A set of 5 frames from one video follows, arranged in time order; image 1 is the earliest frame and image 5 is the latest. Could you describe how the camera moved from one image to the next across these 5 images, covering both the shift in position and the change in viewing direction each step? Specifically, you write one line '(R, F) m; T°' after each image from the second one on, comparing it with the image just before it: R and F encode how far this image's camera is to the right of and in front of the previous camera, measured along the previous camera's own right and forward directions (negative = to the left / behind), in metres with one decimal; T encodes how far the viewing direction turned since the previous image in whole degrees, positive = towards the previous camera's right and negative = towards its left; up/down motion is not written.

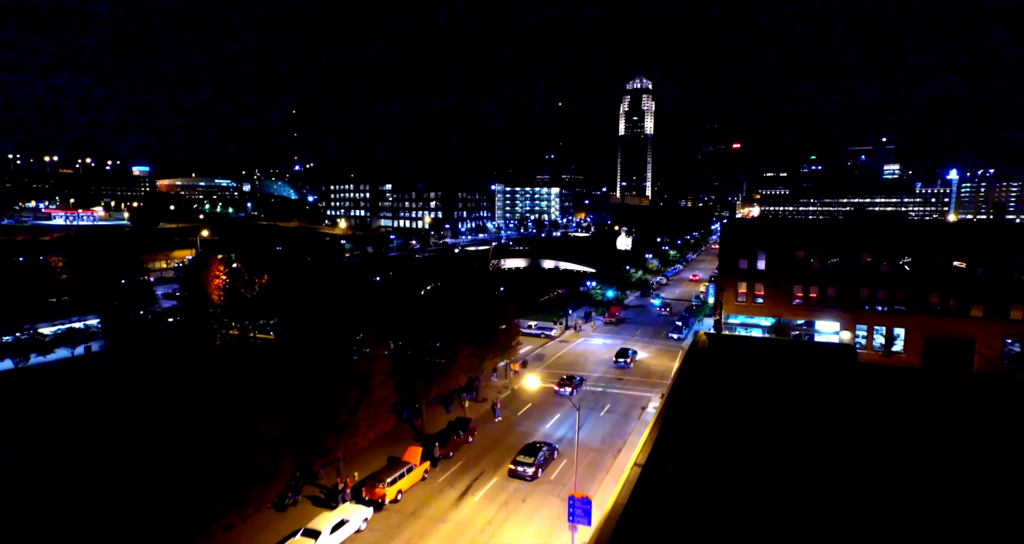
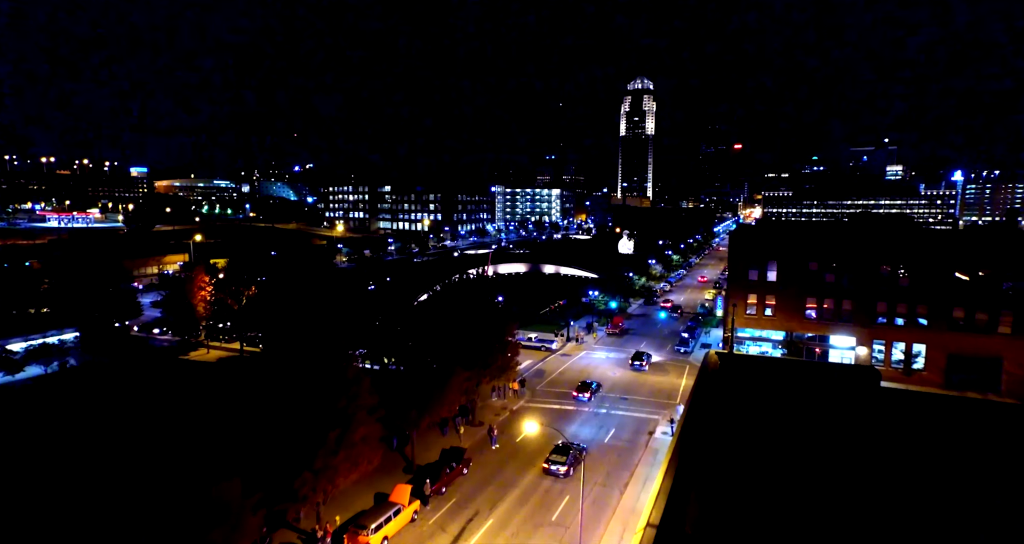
(+0.1, +2.0) m; 0°
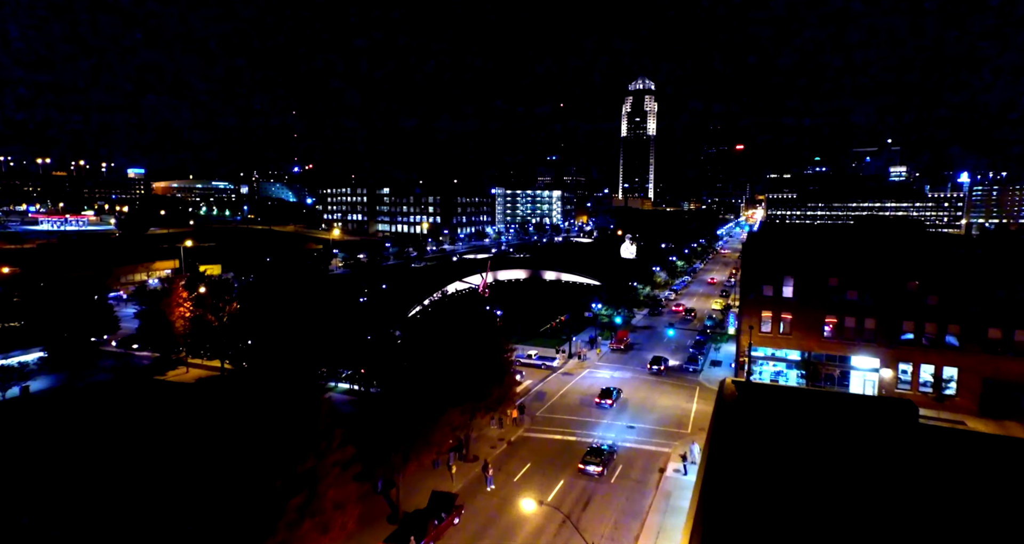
(+0.1, +2.6) m; 0°
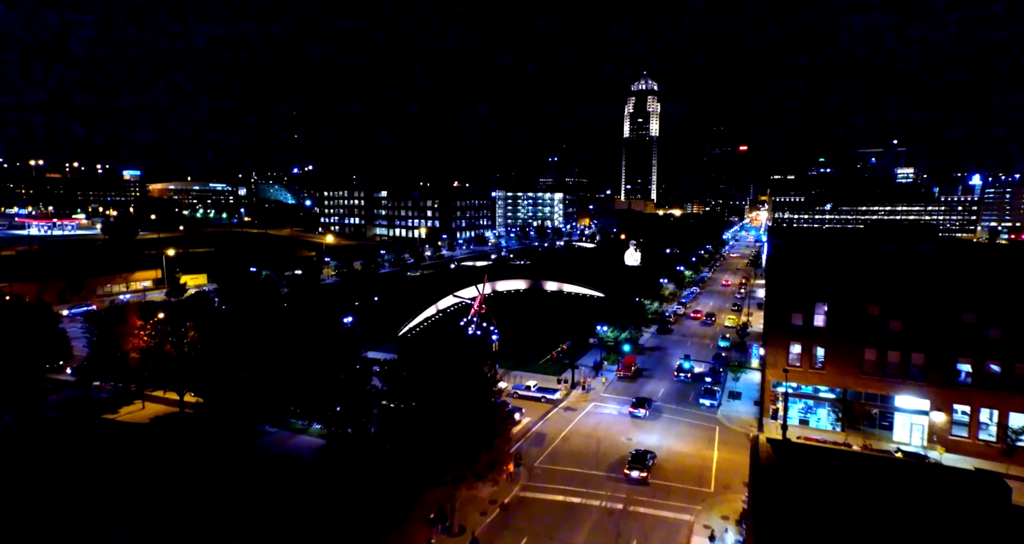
(+0.3, +4.4) m; 0°
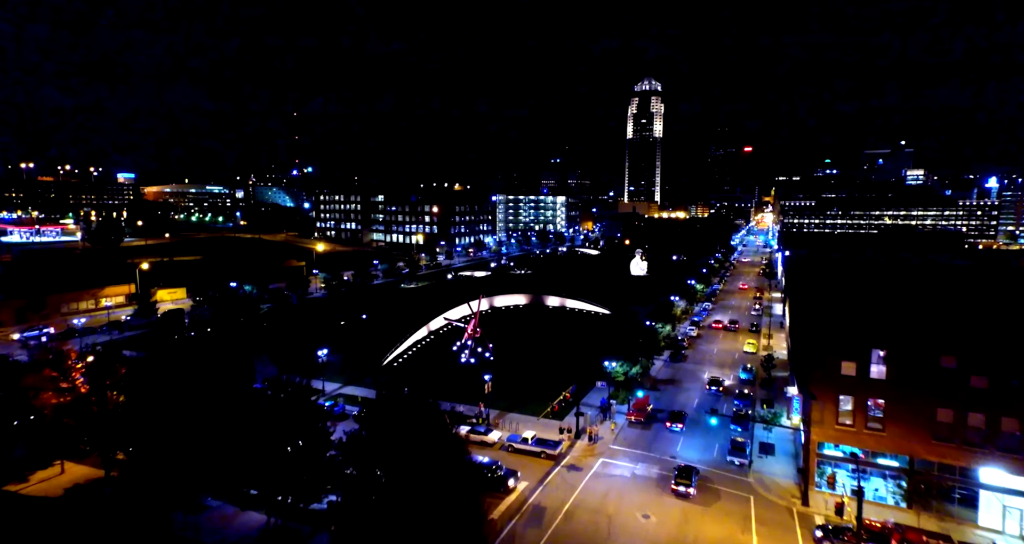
(+0.5, +5.9) m; 0°
